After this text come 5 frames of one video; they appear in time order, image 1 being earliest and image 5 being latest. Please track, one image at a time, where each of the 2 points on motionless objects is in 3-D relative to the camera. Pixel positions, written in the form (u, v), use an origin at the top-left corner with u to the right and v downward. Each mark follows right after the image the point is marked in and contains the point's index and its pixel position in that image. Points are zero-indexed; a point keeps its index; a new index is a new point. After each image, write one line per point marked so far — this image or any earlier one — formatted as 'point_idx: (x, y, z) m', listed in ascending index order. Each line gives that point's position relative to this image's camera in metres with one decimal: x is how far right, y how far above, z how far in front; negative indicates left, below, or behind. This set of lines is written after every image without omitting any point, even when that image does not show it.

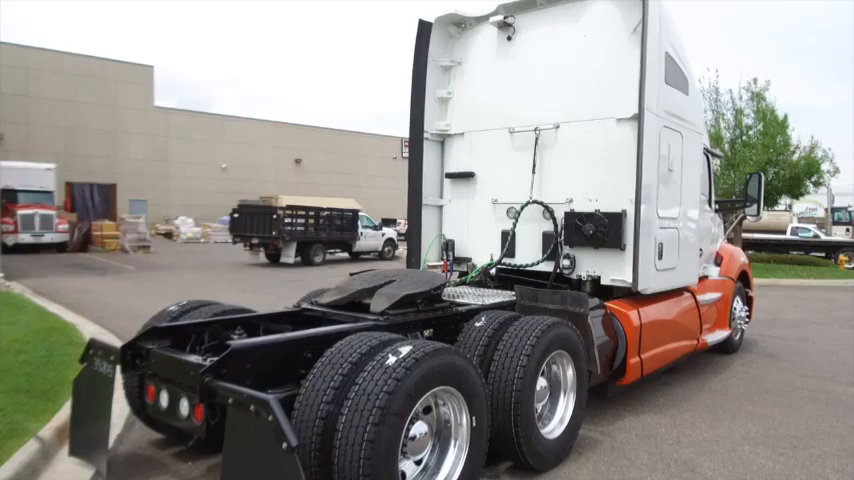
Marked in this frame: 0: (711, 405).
0: (+2.7, -1.6, +5.9) m
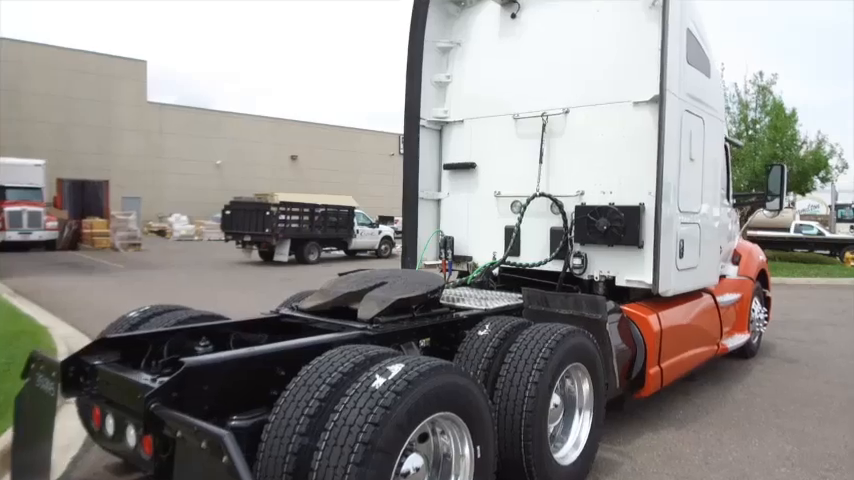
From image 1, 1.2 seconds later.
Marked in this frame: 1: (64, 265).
0: (+2.7, -1.5, +5.4) m
1: (-11.3, -0.8, +19.3) m
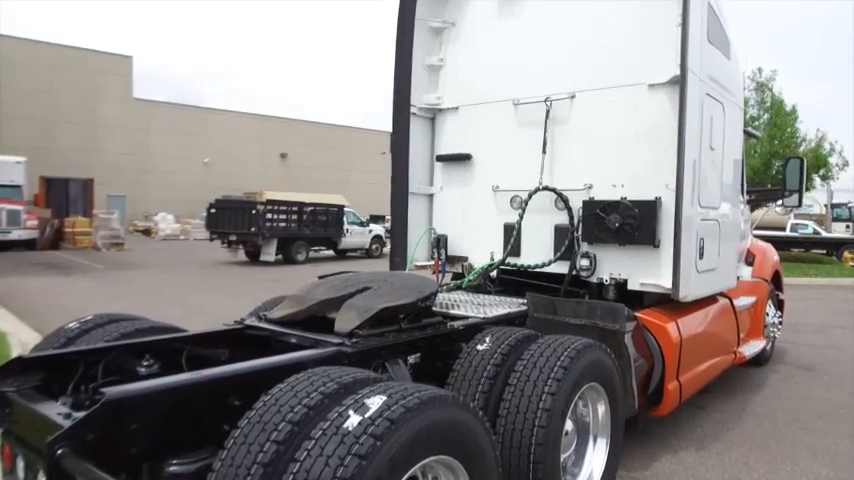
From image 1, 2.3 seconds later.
0: (+2.6, -1.5, +4.8) m
1: (-11.6, -0.8, +18.6) m
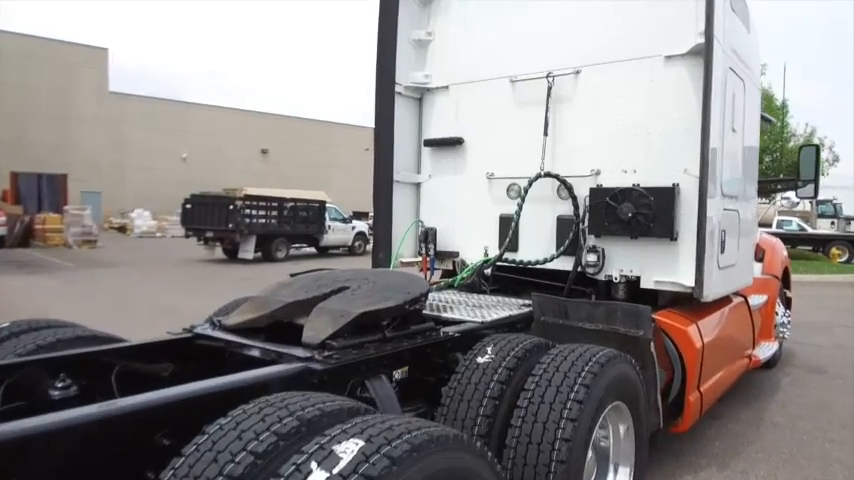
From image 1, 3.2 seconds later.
0: (+2.5, -1.5, +4.3) m
1: (-12.0, -0.7, +17.7) m
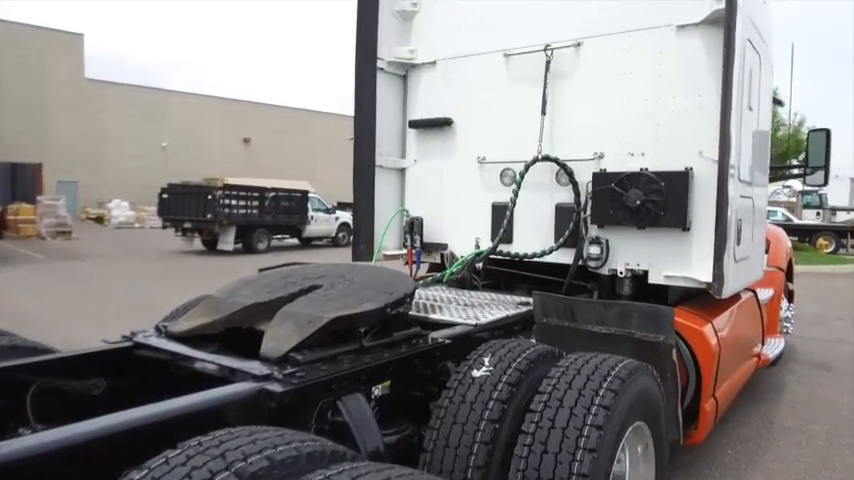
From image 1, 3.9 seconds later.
0: (+2.4, -1.4, +4.0) m
1: (-12.4, -0.4, +17.0) m
